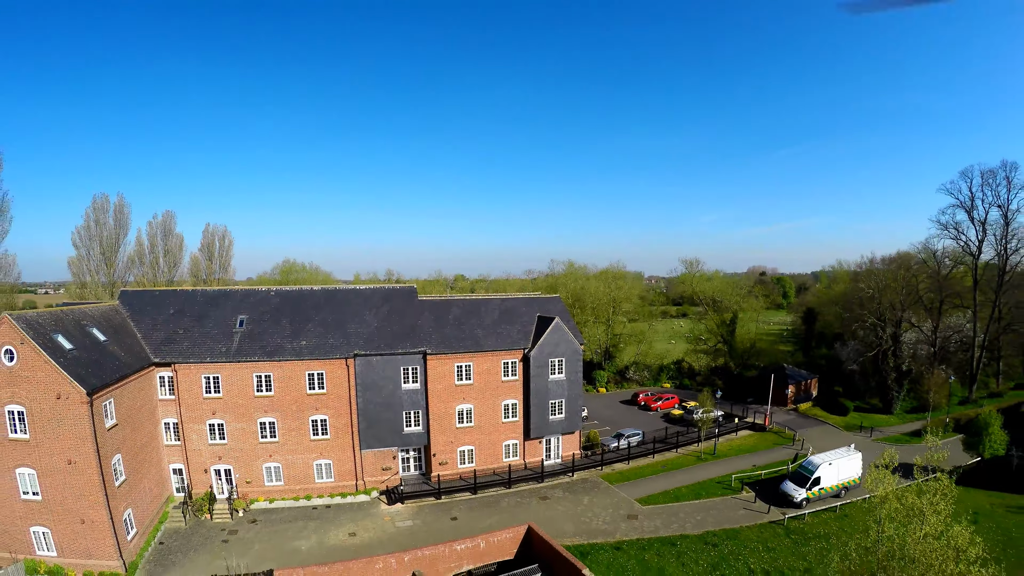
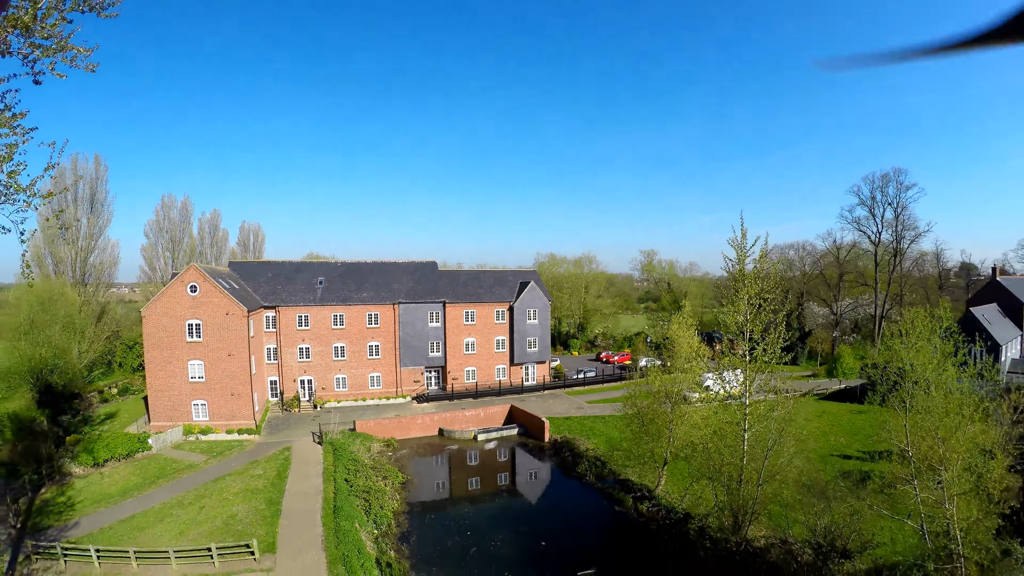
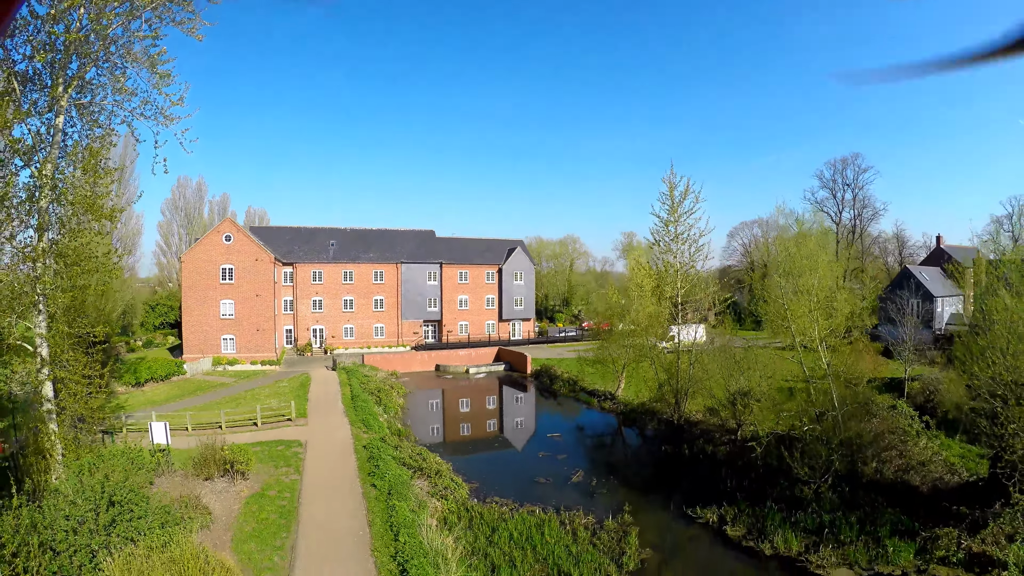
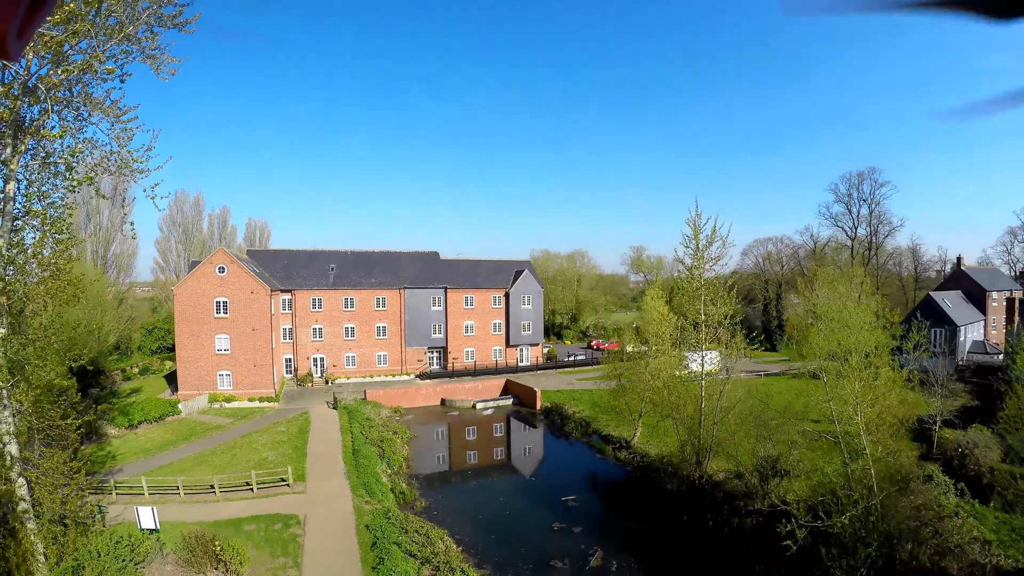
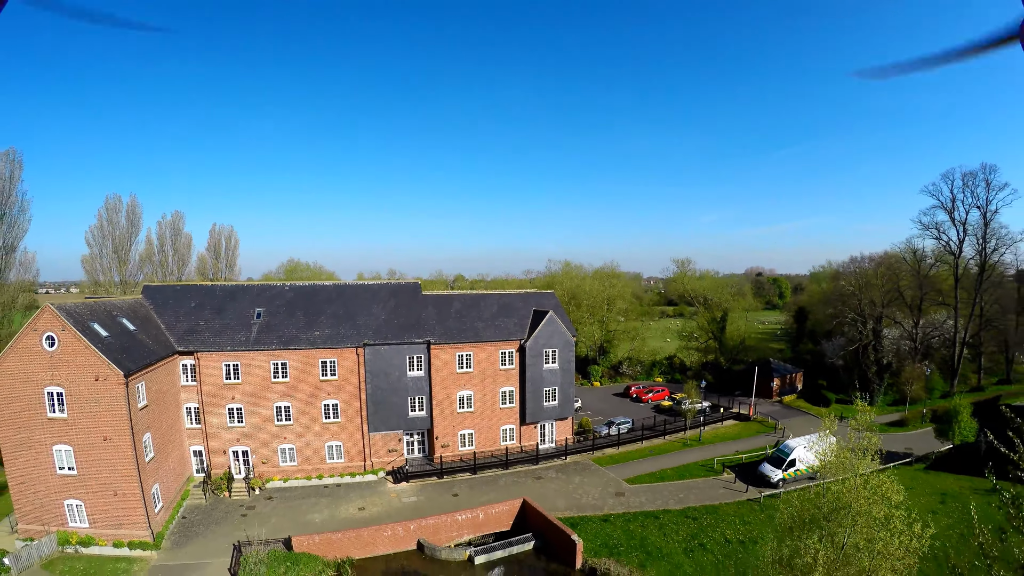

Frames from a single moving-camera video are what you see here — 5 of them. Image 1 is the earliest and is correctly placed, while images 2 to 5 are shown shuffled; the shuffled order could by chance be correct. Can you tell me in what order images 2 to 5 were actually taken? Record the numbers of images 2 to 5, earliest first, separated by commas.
5, 2, 4, 3
